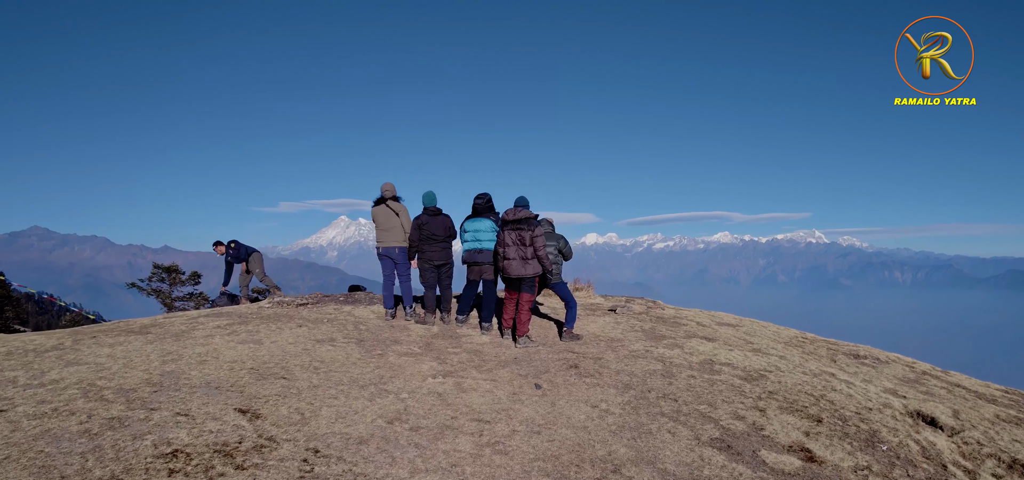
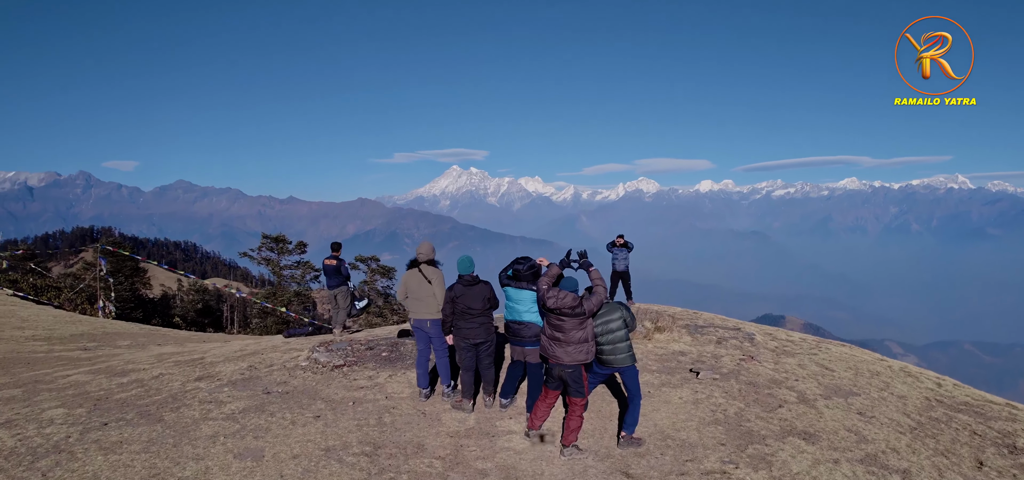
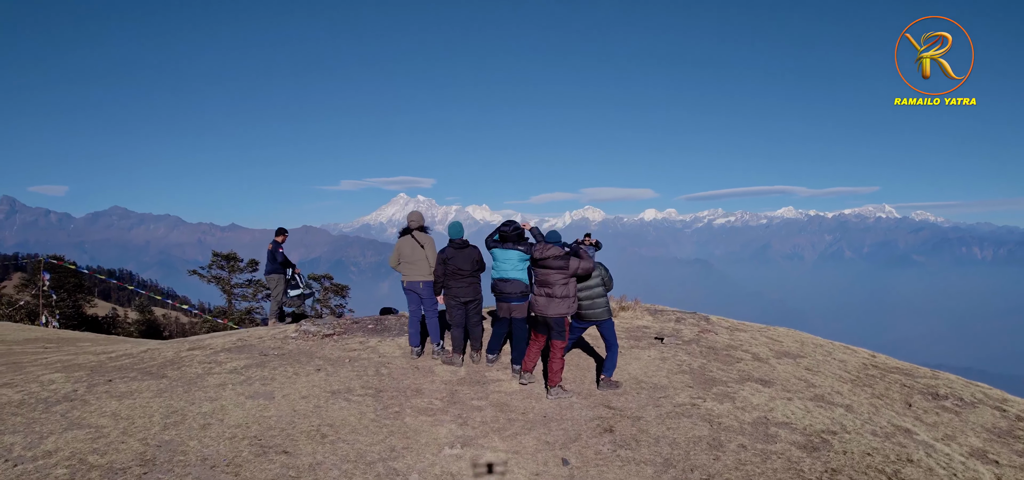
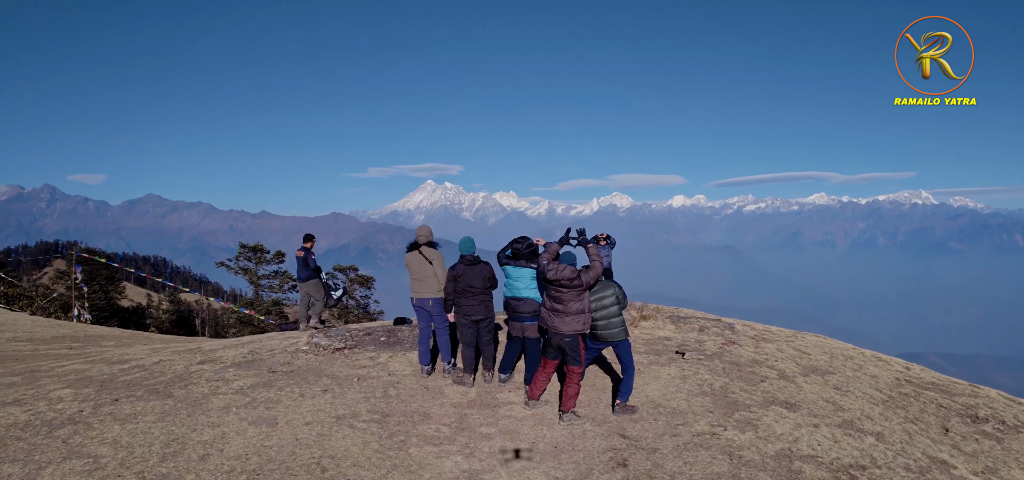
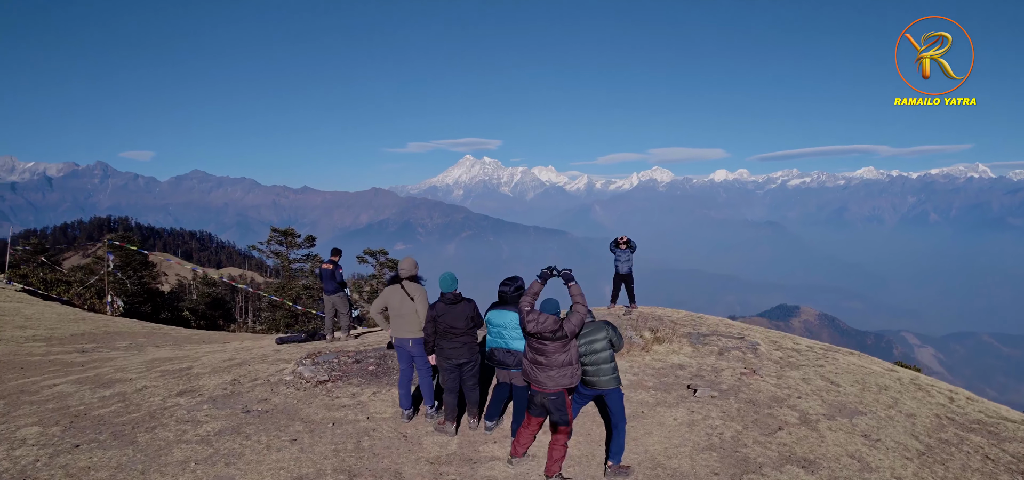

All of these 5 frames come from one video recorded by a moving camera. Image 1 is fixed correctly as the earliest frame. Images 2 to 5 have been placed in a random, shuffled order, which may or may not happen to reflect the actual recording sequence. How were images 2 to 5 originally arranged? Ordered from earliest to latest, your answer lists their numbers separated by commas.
3, 4, 2, 5
